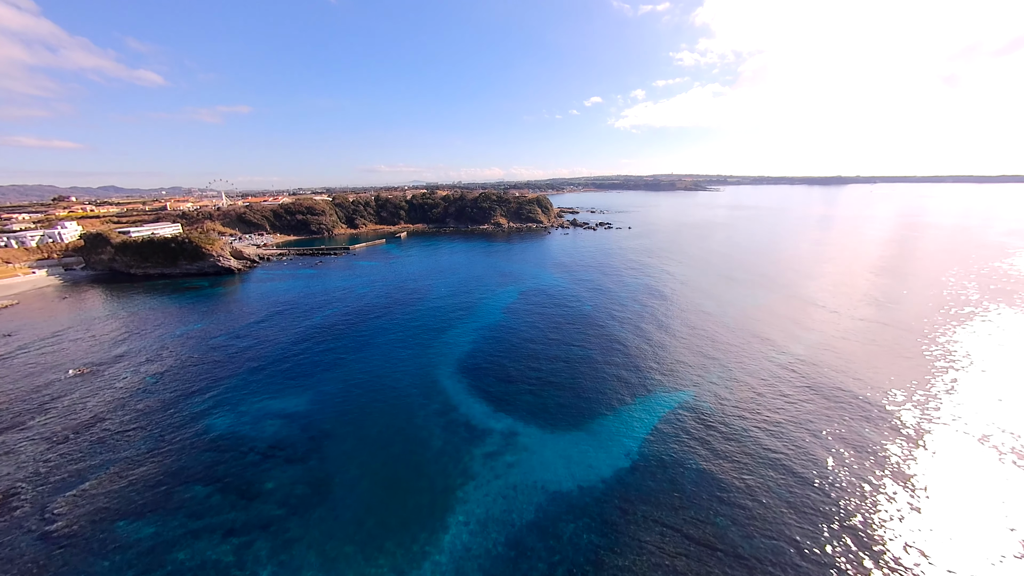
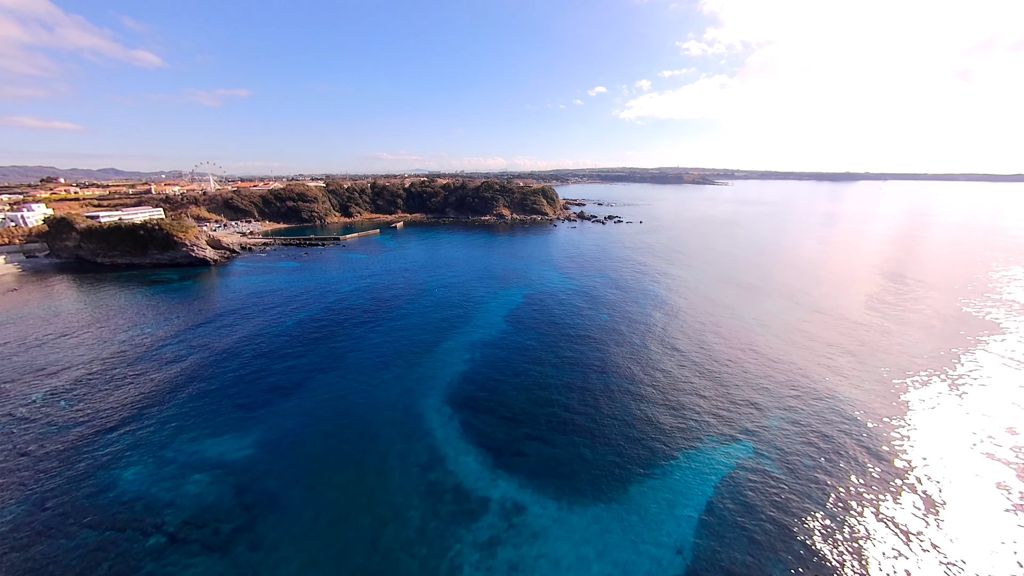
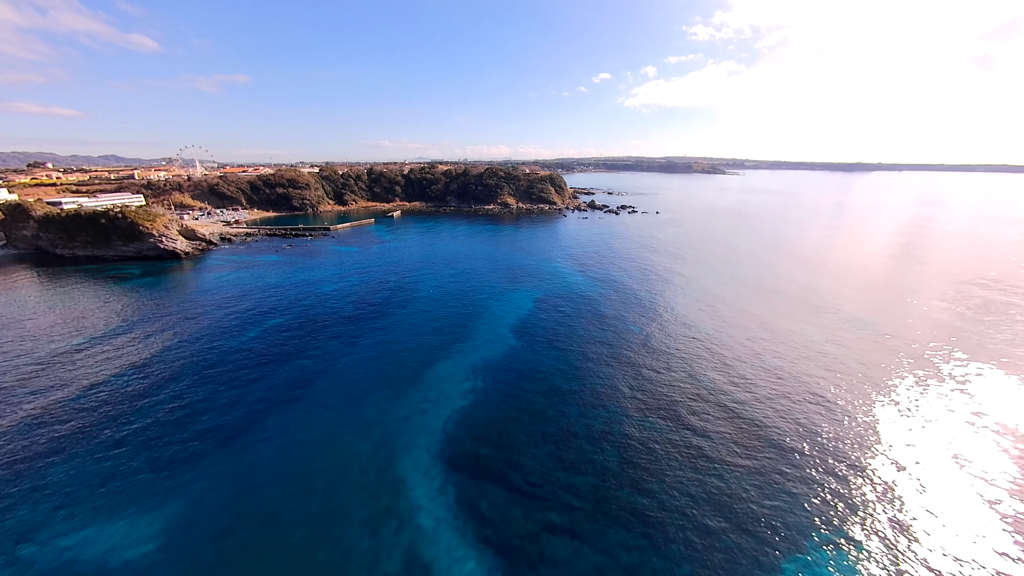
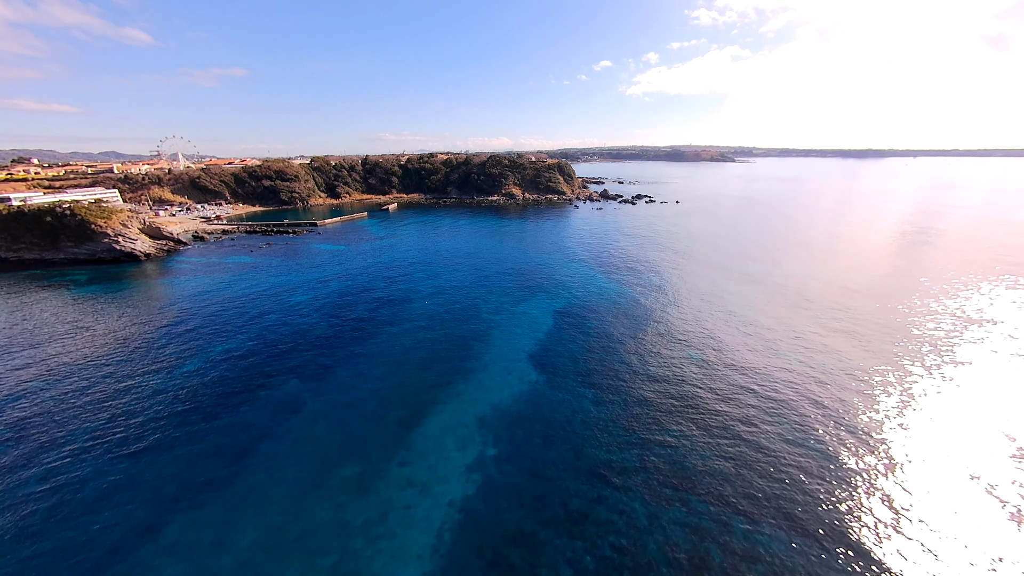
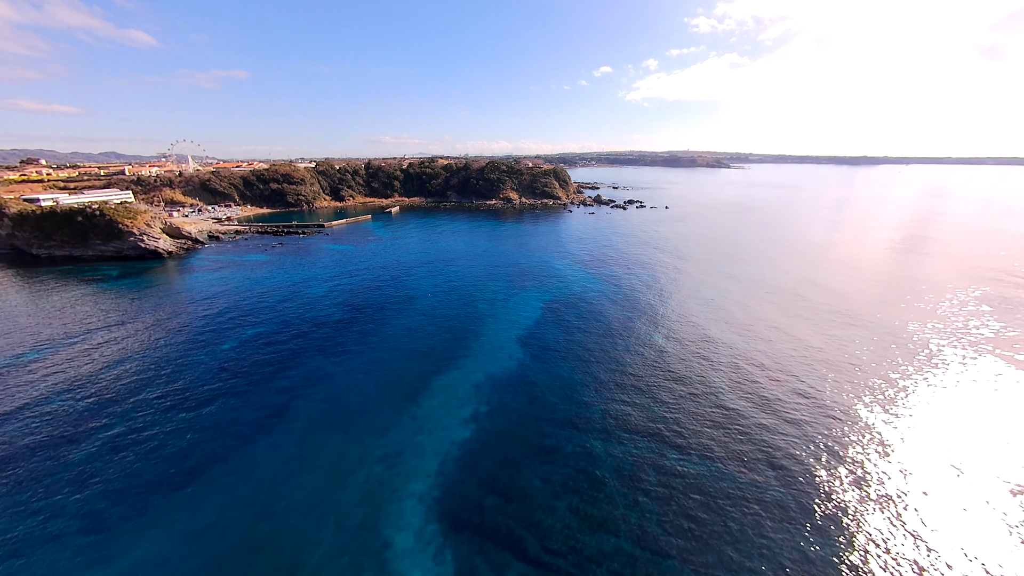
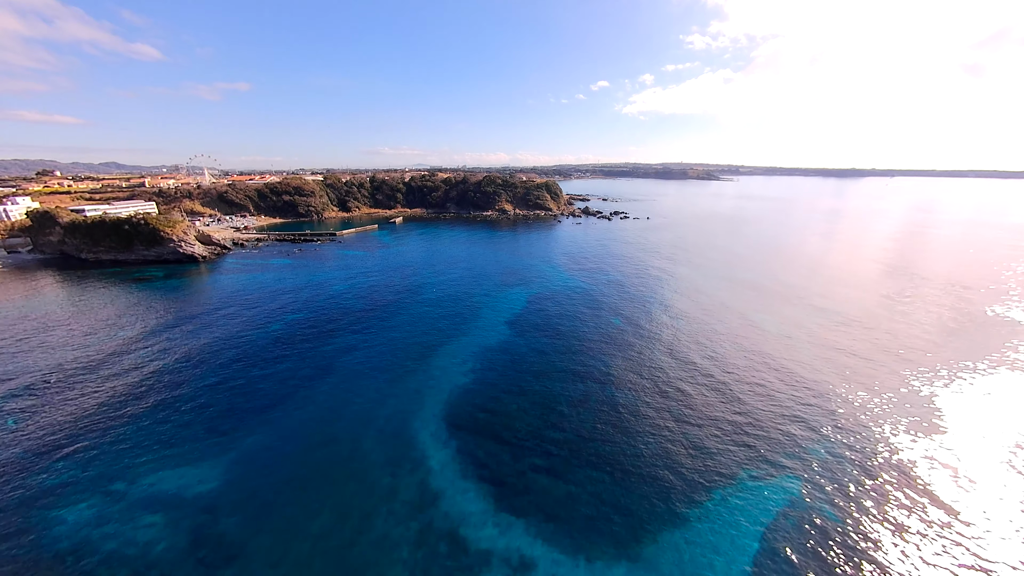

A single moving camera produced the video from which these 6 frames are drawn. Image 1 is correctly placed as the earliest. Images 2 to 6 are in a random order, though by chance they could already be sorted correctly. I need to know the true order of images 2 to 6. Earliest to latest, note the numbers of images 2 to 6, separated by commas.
2, 6, 3, 5, 4
